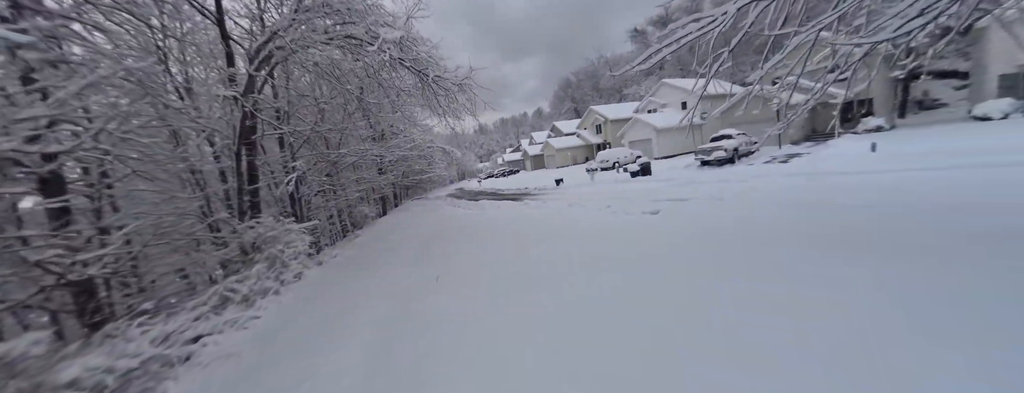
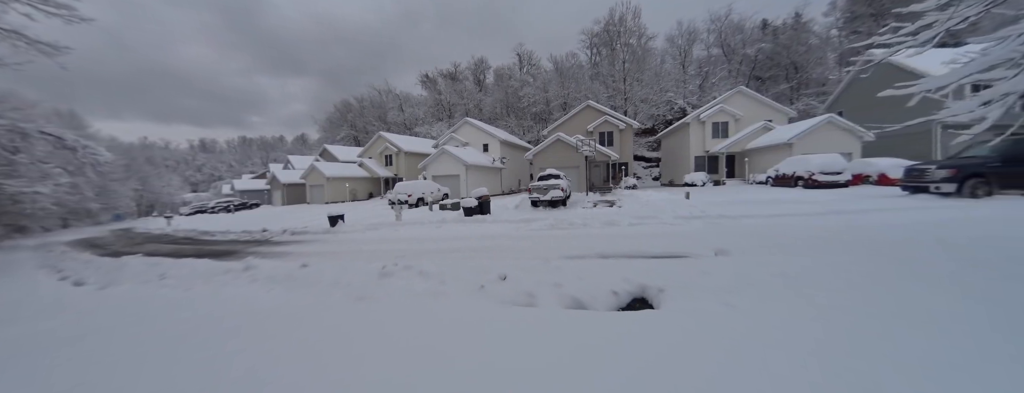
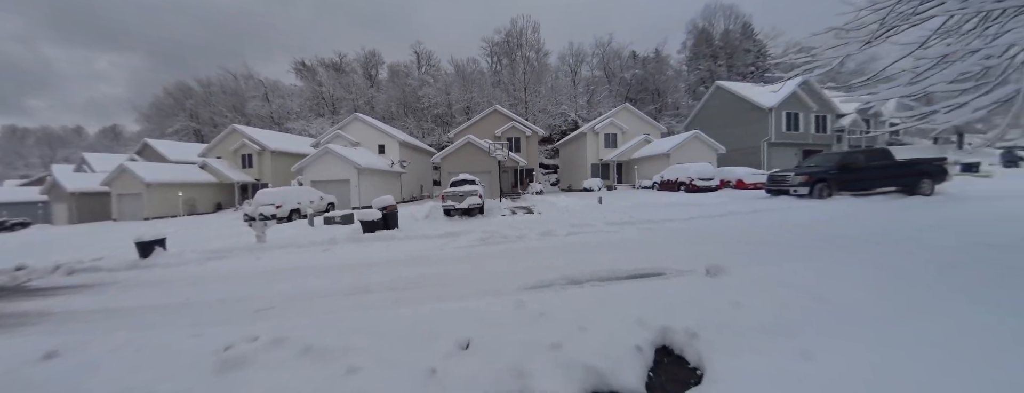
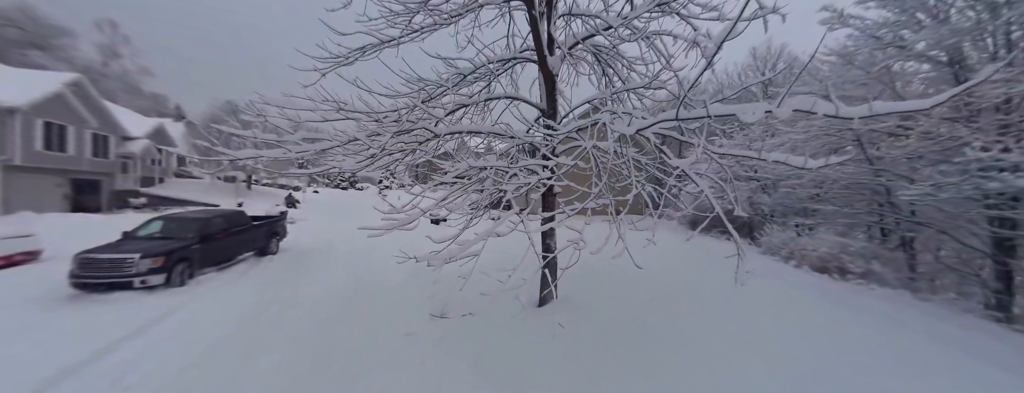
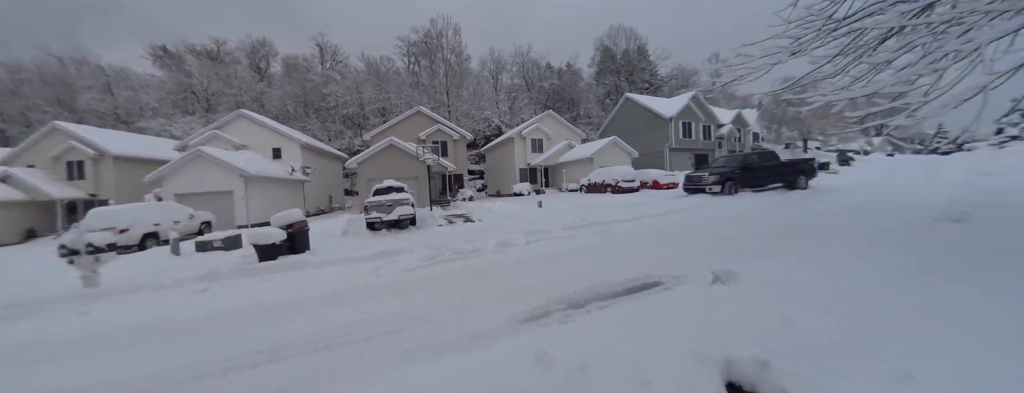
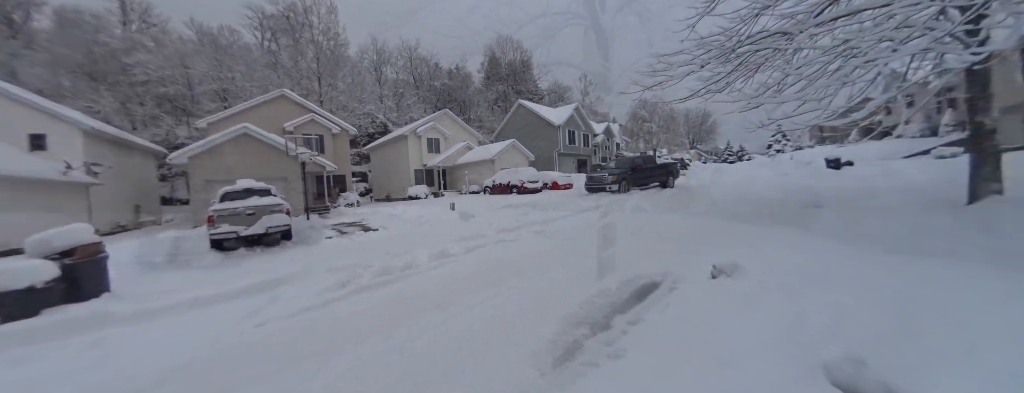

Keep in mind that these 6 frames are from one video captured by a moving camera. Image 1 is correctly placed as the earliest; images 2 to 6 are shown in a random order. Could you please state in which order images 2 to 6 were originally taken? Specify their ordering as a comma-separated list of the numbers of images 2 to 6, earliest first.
2, 3, 5, 6, 4
